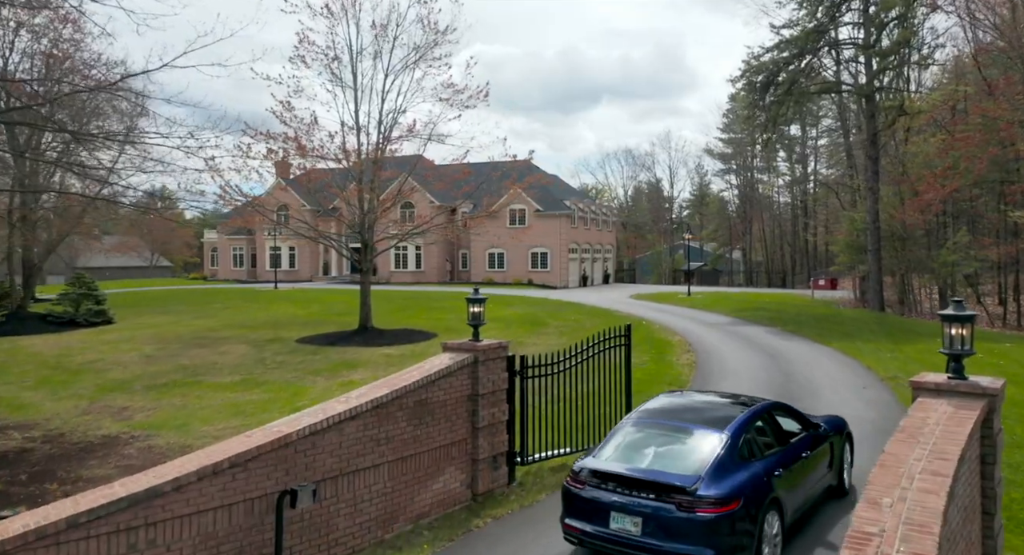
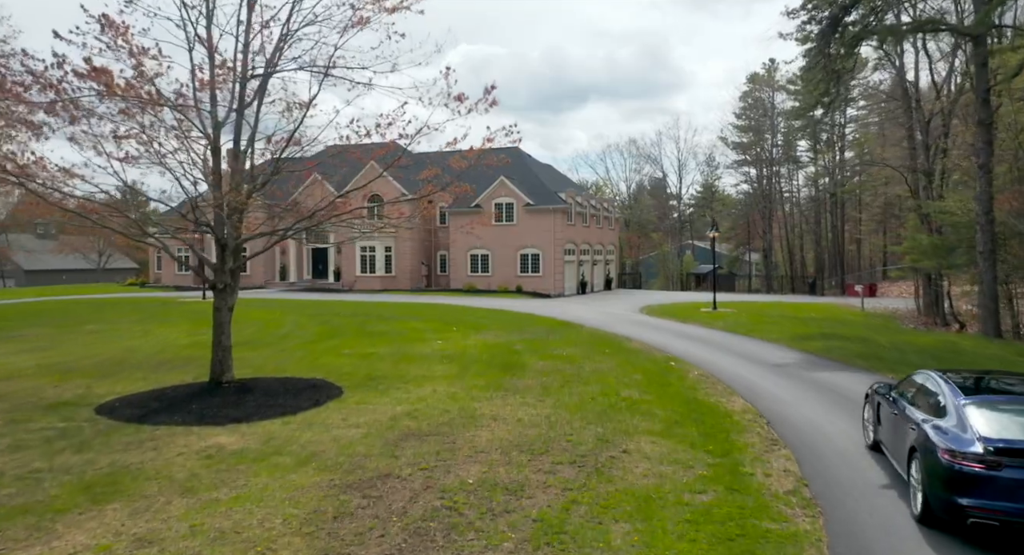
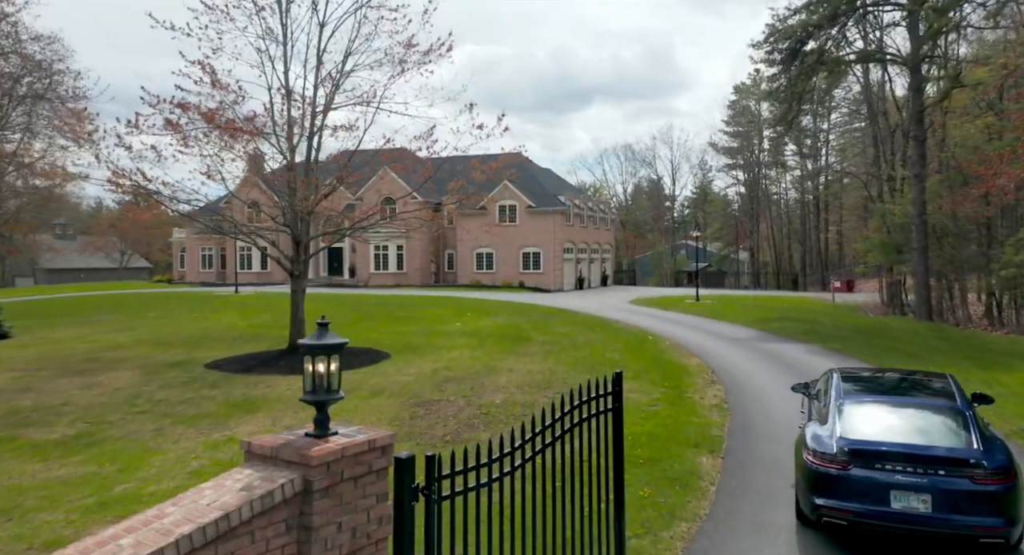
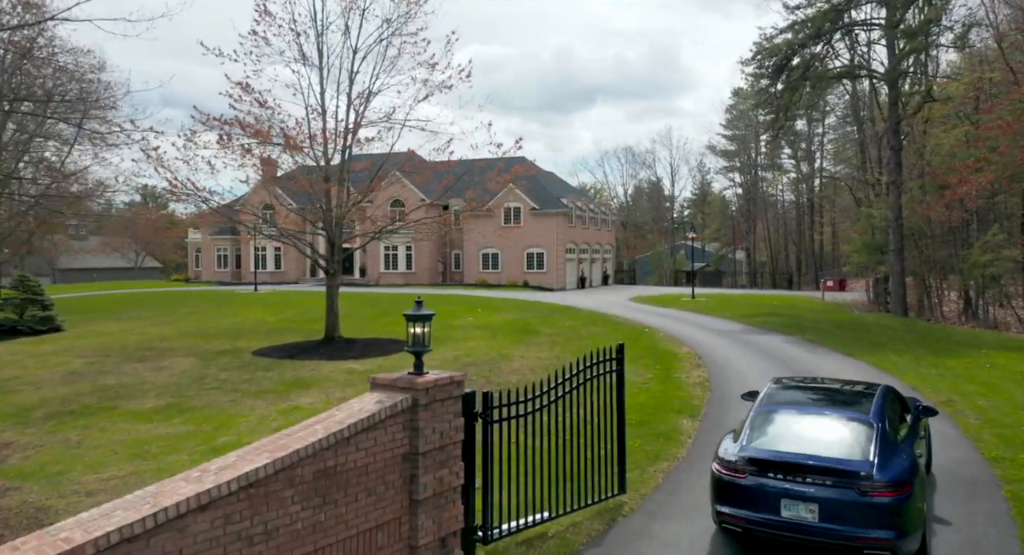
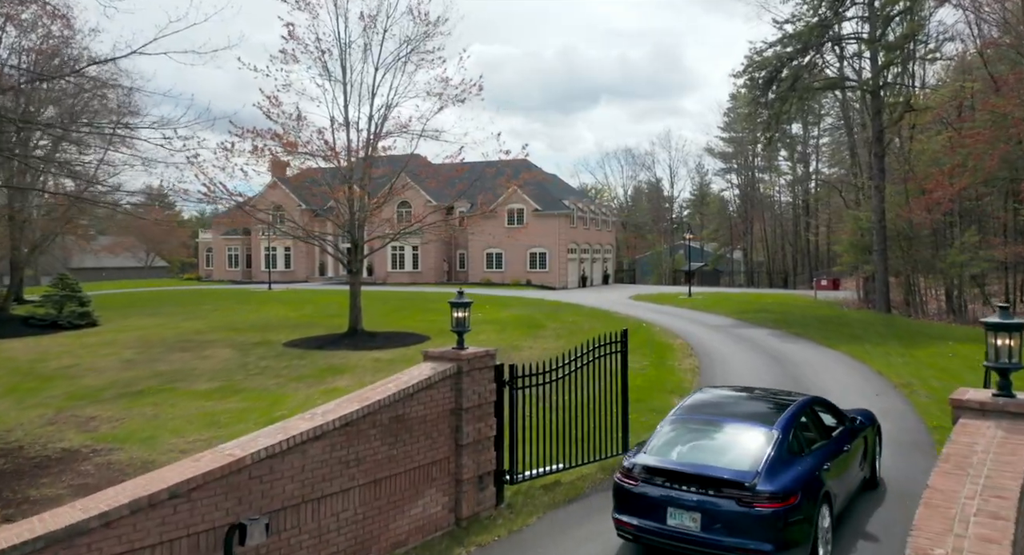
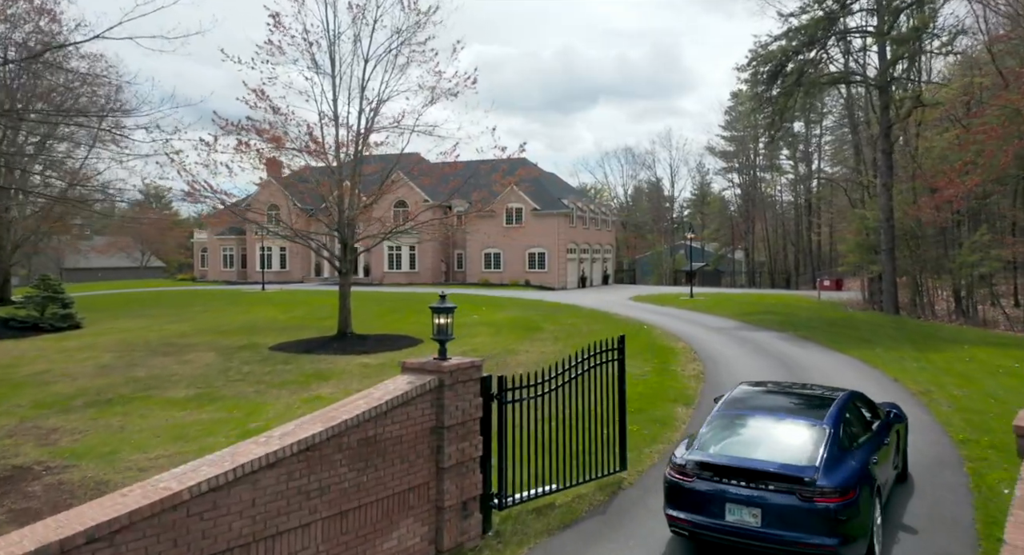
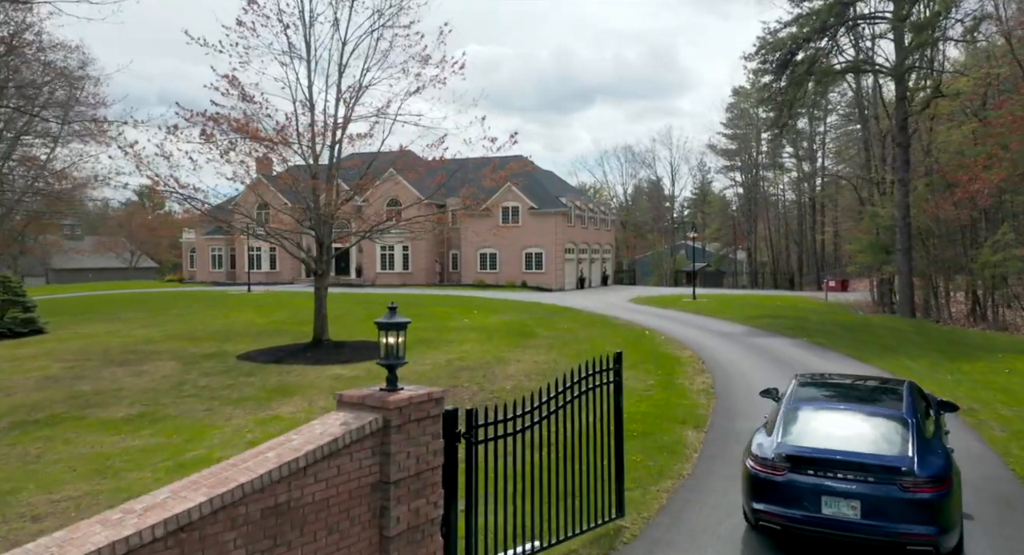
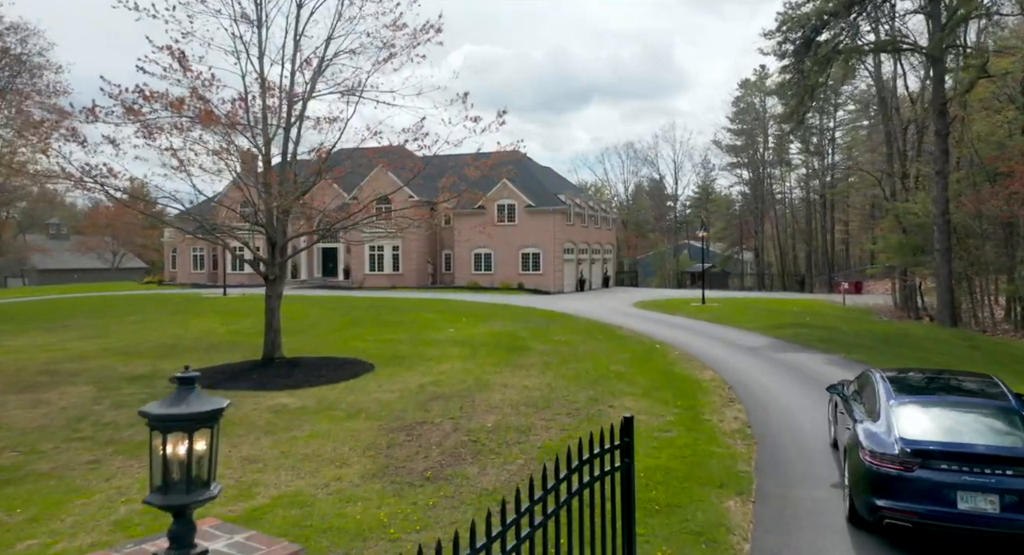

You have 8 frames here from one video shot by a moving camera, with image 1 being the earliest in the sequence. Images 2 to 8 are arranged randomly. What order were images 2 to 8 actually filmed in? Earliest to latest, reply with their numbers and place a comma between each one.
5, 6, 4, 7, 3, 8, 2
